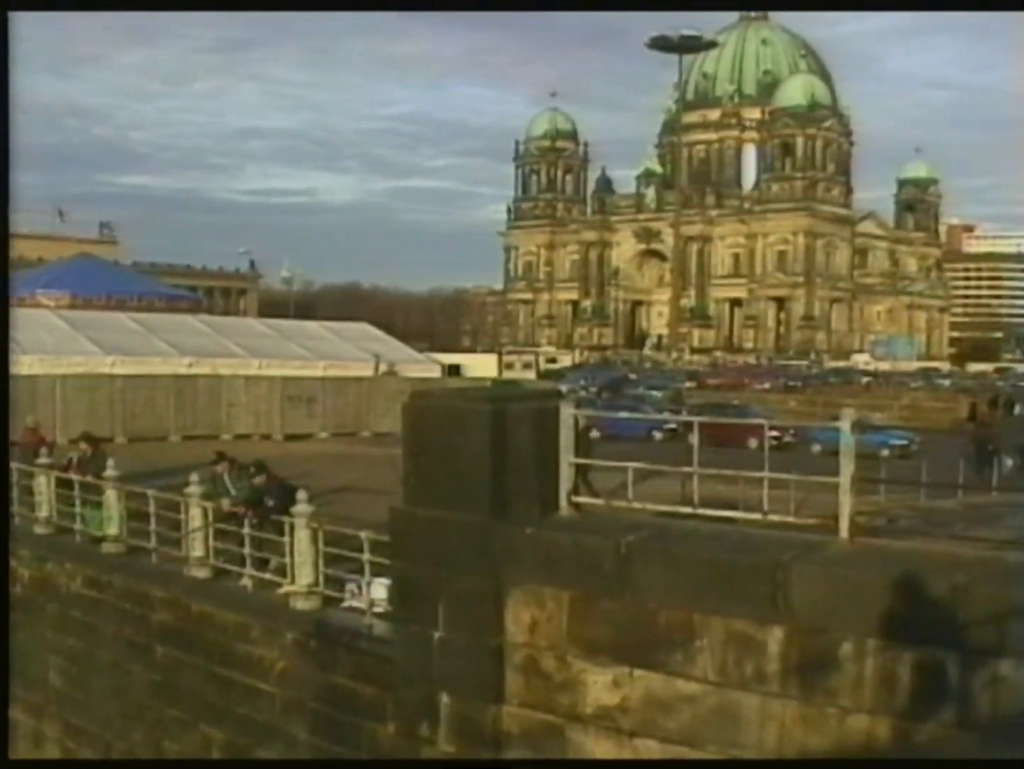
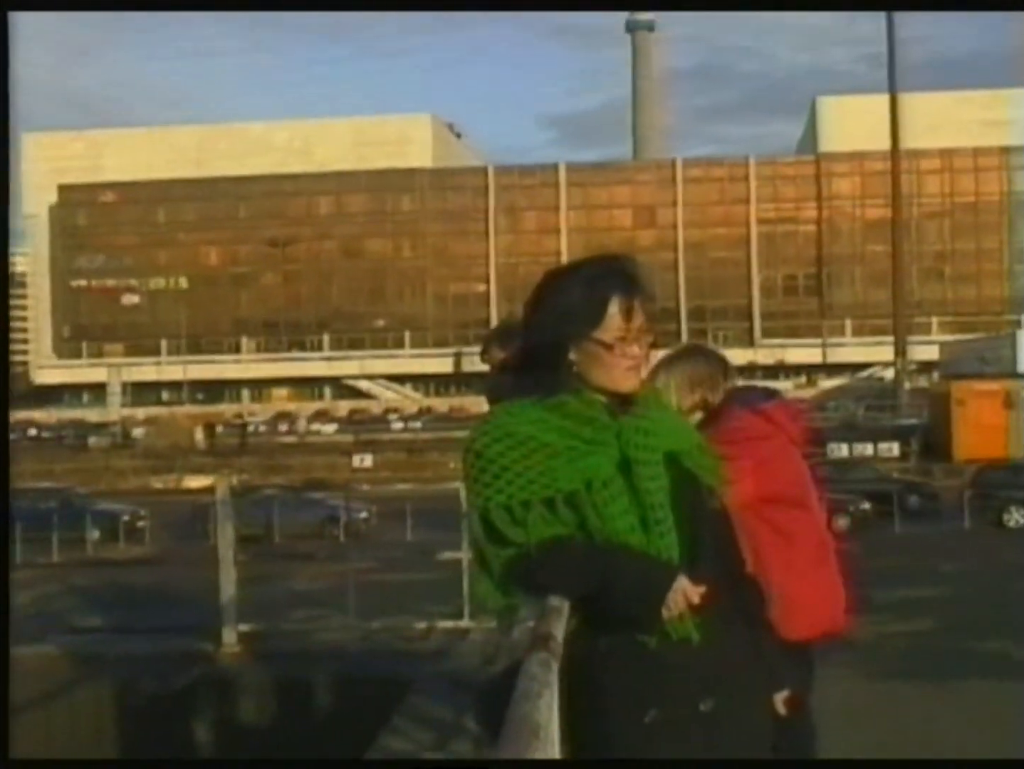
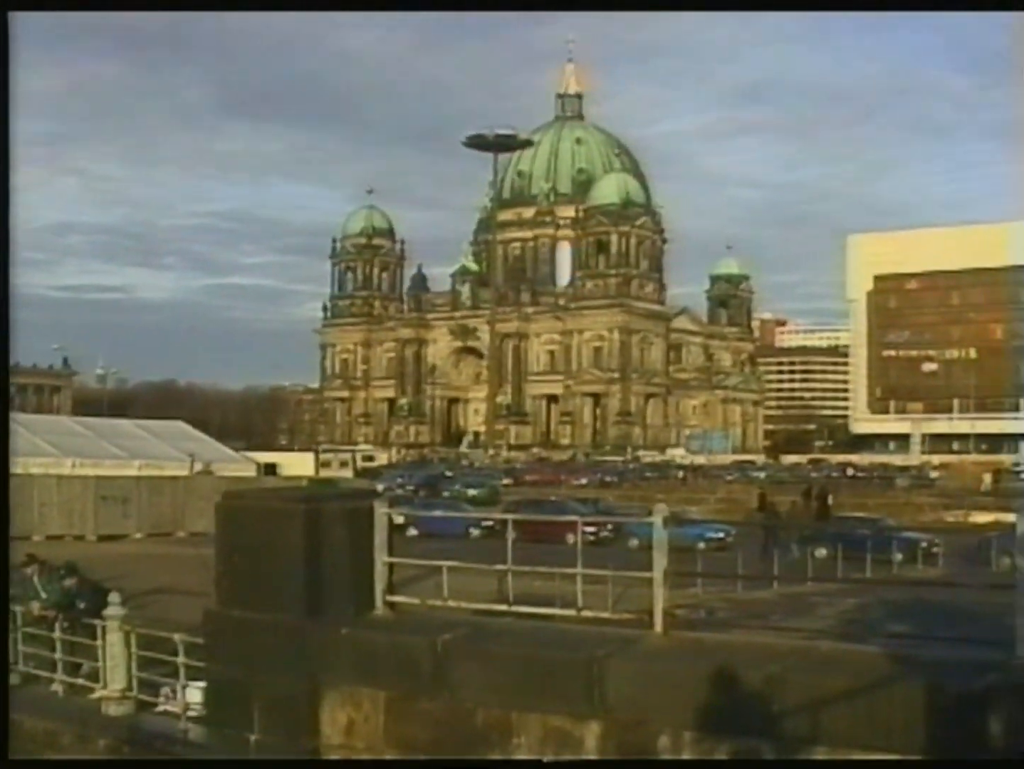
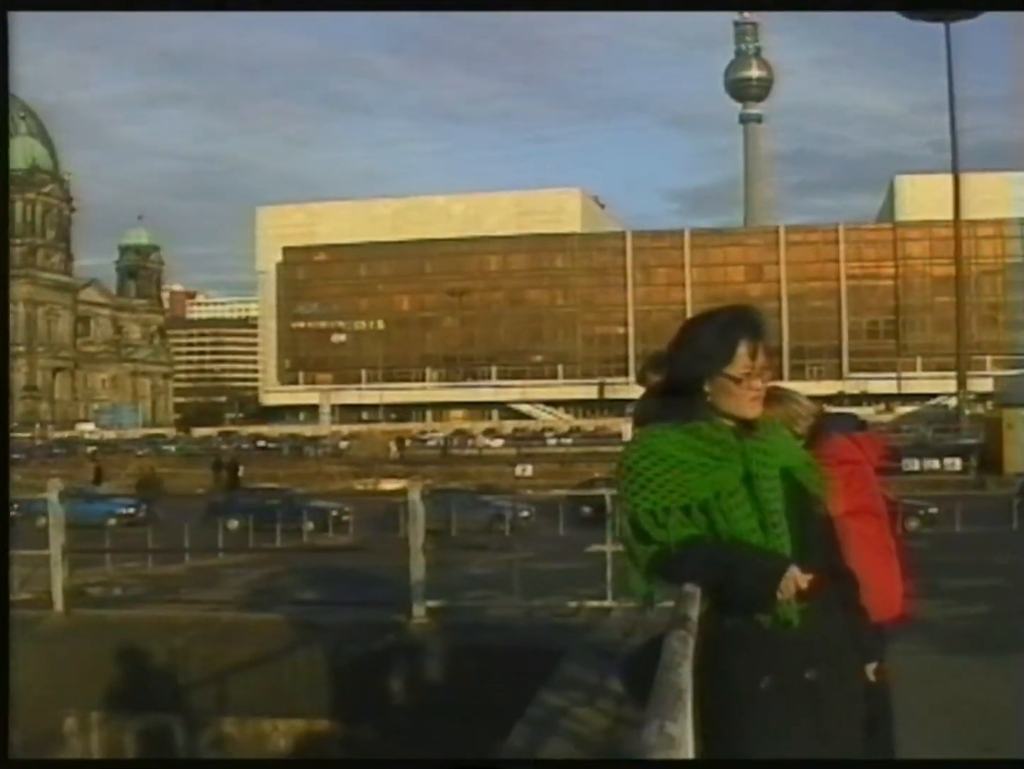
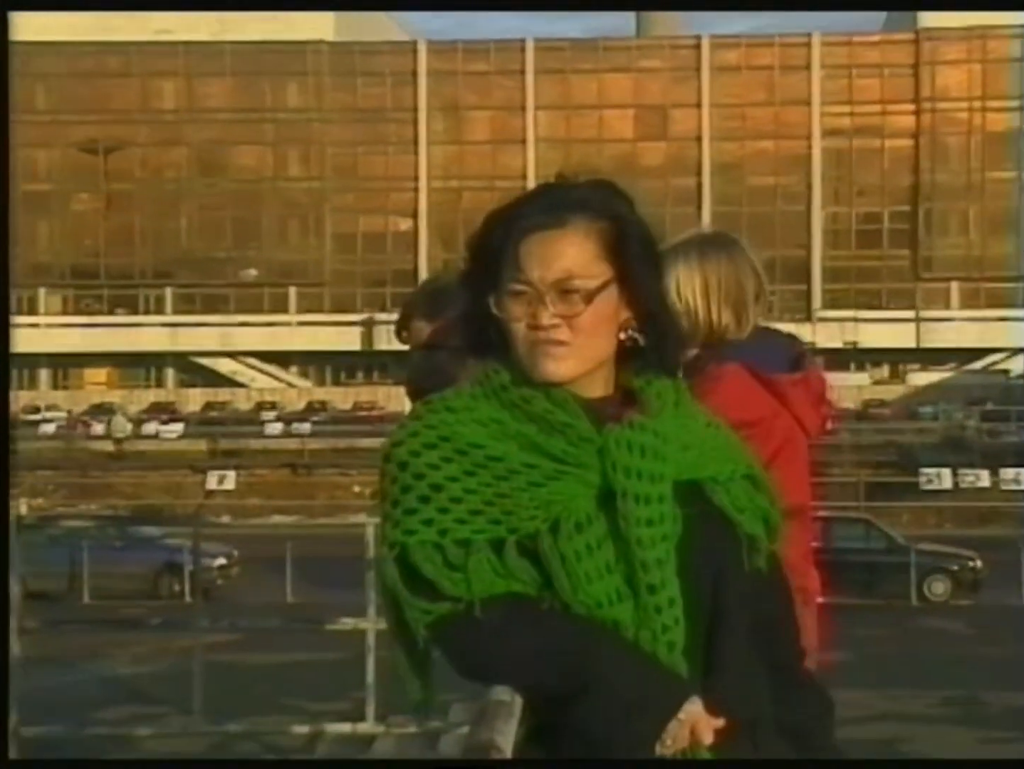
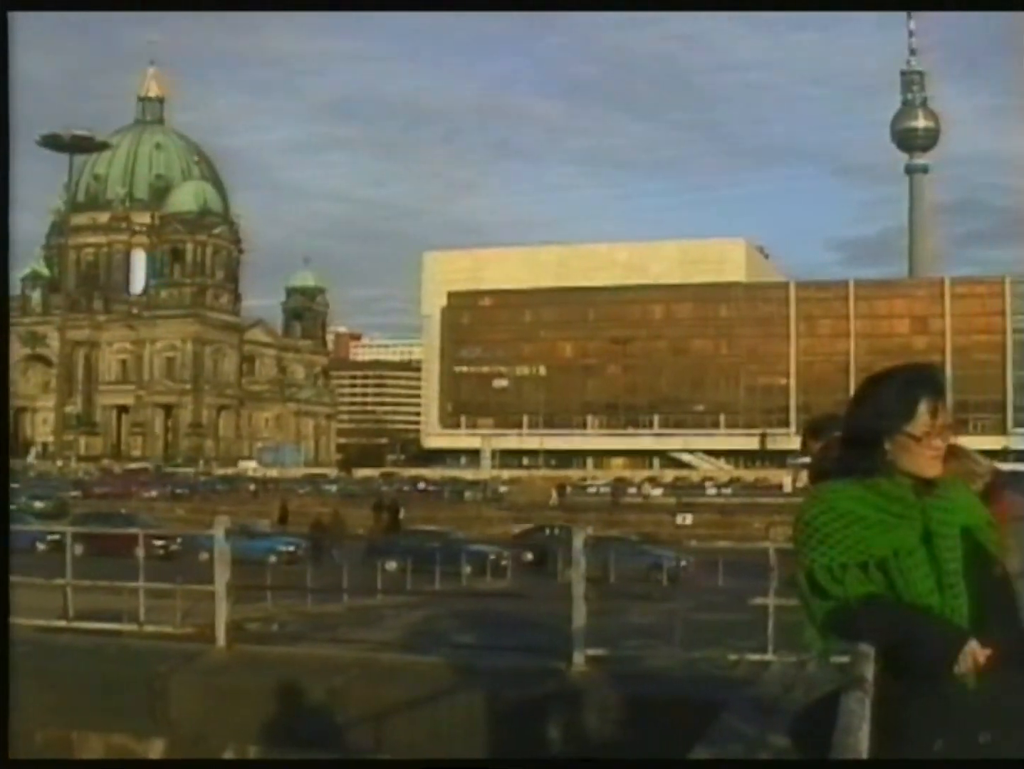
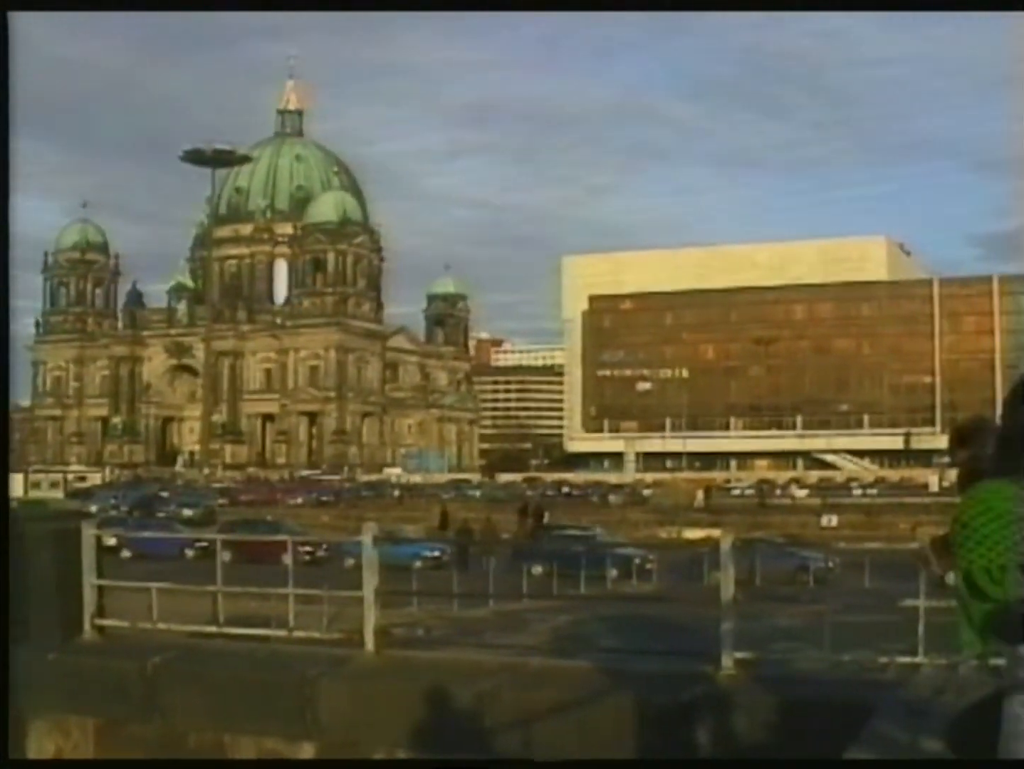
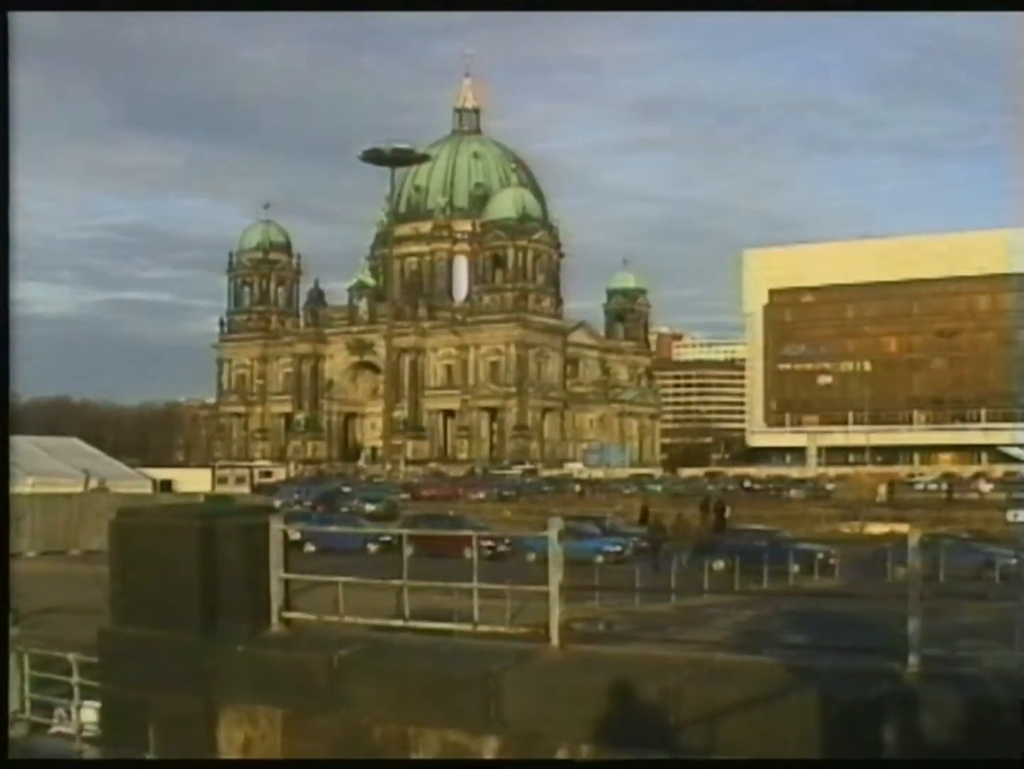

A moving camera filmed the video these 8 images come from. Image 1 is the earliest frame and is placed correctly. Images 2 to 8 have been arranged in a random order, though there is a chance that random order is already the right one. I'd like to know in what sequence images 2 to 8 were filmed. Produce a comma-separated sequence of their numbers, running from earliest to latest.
3, 8, 7, 6, 4, 2, 5
